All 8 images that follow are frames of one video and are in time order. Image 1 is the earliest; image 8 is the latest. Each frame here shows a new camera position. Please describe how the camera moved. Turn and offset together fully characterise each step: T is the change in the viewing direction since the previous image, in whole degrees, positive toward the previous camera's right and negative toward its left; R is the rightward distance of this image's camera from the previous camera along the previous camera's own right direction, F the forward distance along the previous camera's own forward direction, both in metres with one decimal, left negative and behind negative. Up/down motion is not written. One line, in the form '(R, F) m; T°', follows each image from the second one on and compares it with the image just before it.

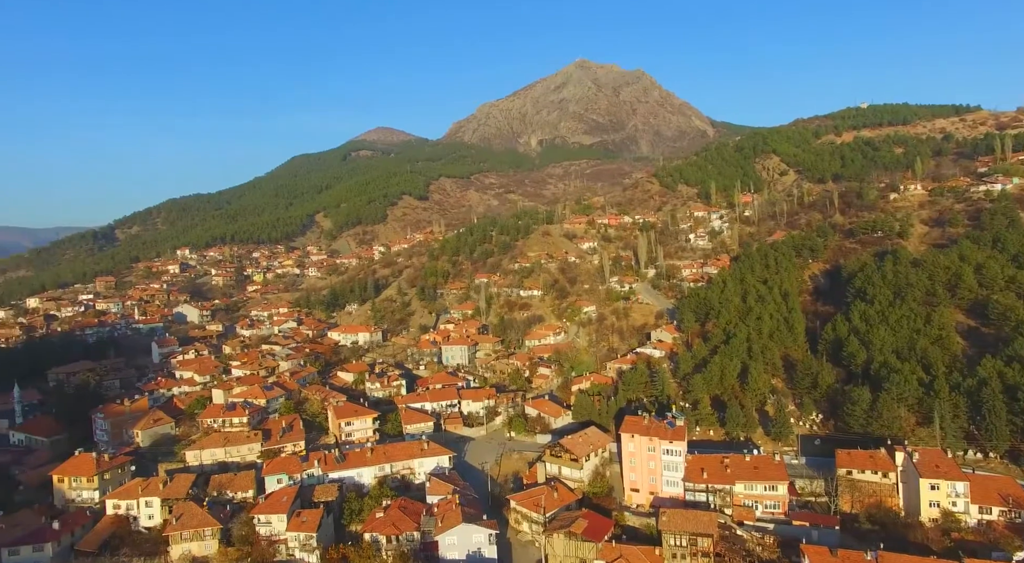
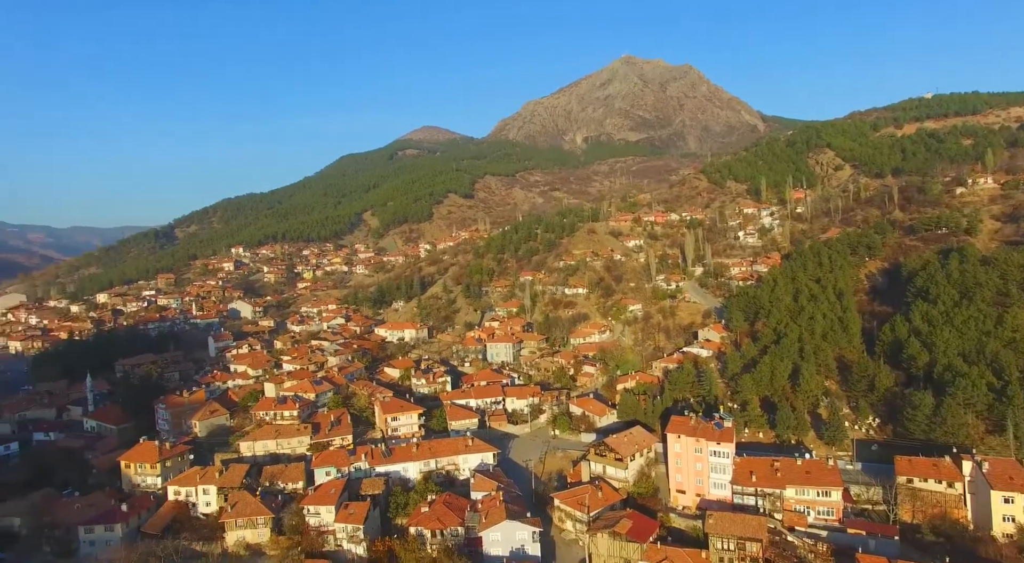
(0.0, +0.1) m; -4°
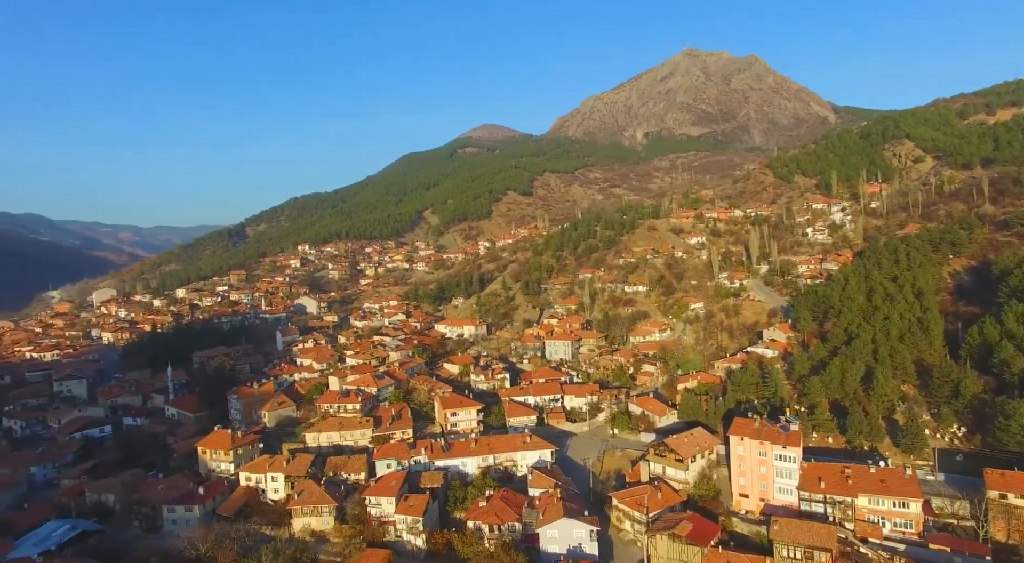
(0.0, +0.2) m; -5°
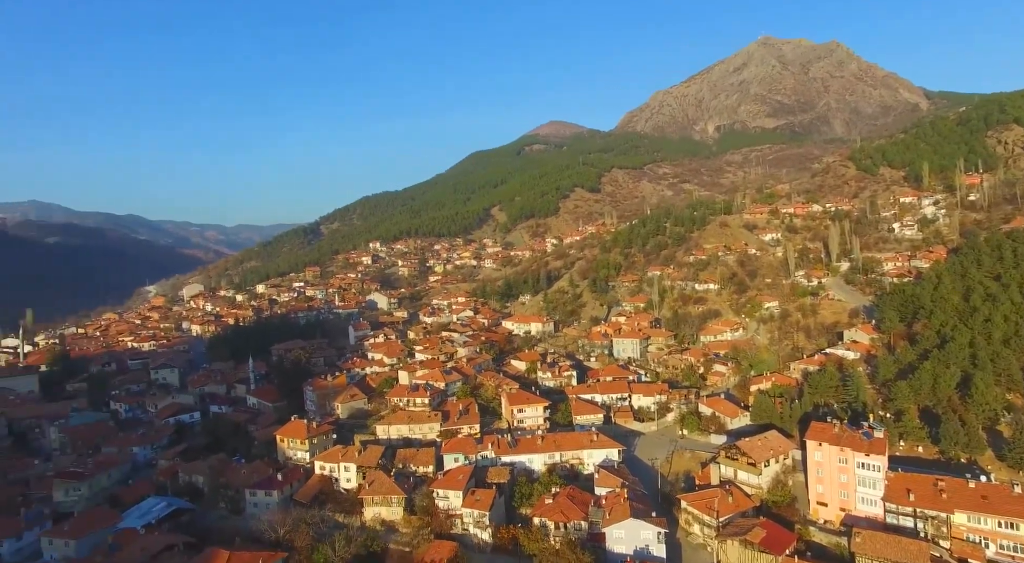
(0.0, +0.5) m; -6°
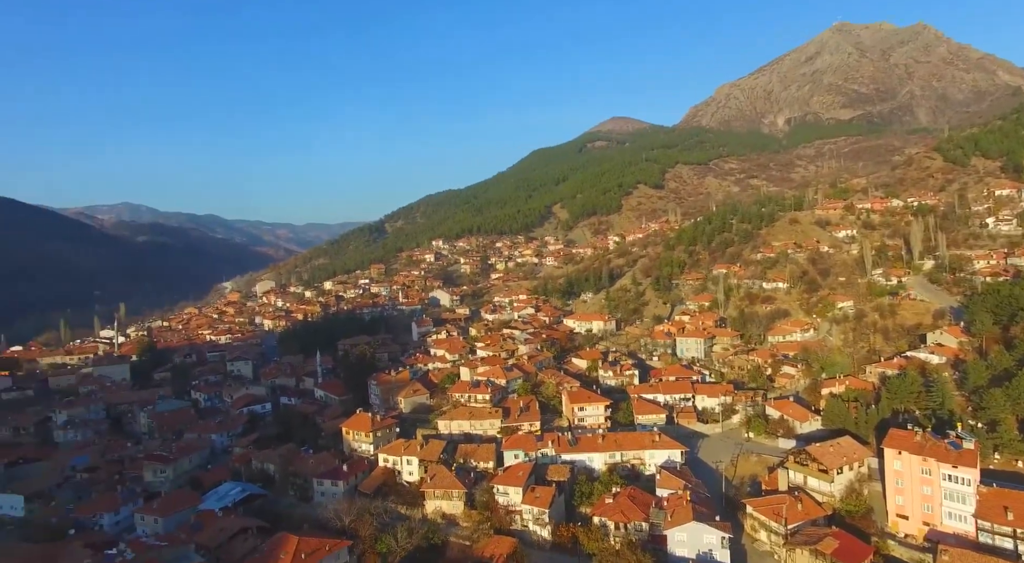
(0.0, +0.8) m; -5°
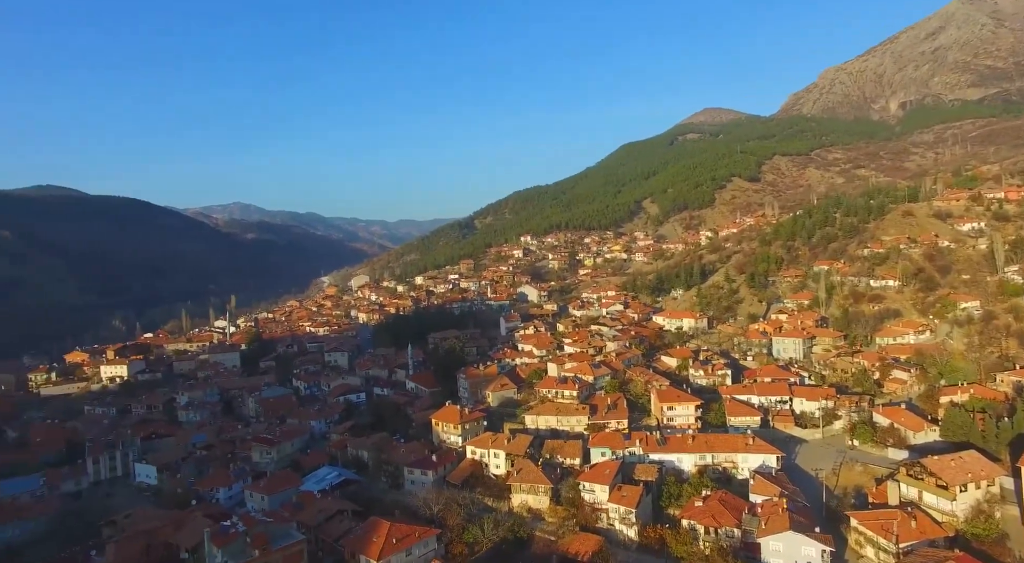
(0.0, +2.8) m; -7°
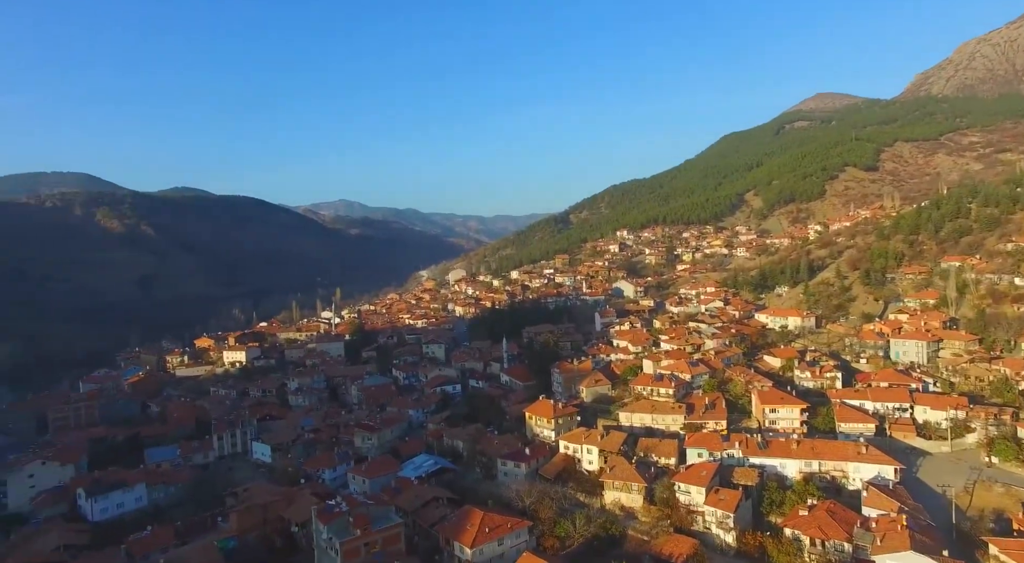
(-0.4, +8.0) m; -8°
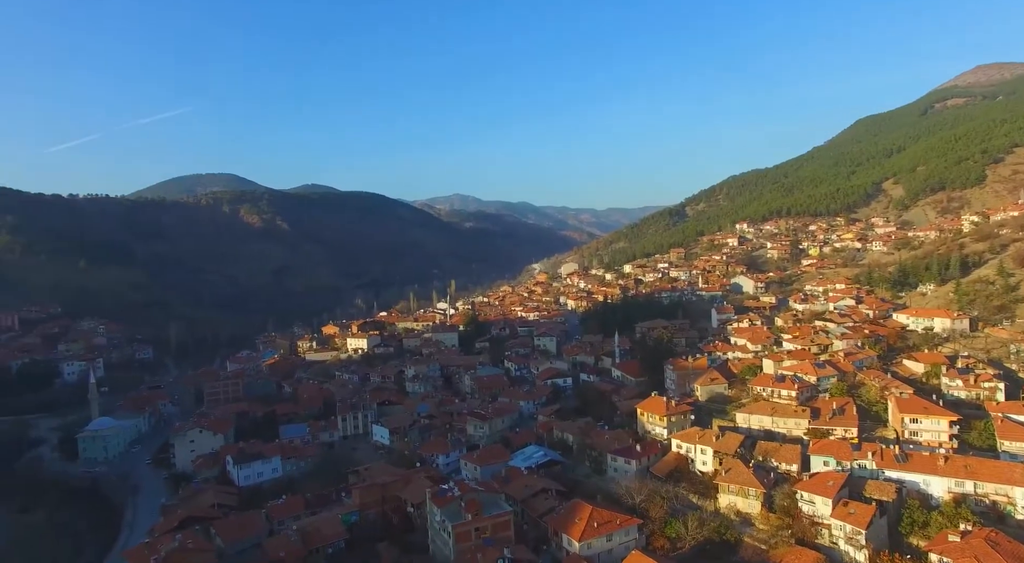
(-0.1, +6.1) m; -9°
